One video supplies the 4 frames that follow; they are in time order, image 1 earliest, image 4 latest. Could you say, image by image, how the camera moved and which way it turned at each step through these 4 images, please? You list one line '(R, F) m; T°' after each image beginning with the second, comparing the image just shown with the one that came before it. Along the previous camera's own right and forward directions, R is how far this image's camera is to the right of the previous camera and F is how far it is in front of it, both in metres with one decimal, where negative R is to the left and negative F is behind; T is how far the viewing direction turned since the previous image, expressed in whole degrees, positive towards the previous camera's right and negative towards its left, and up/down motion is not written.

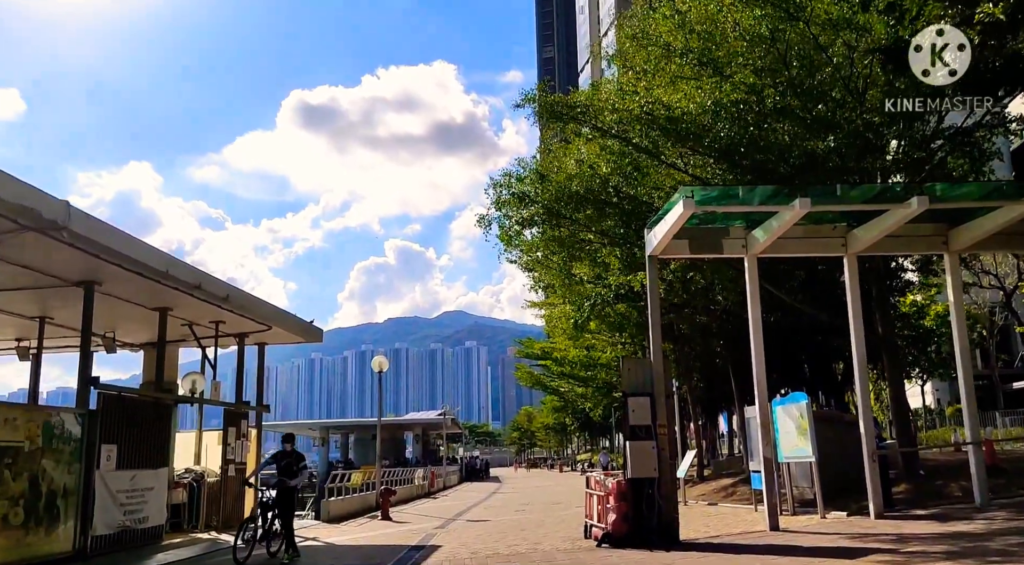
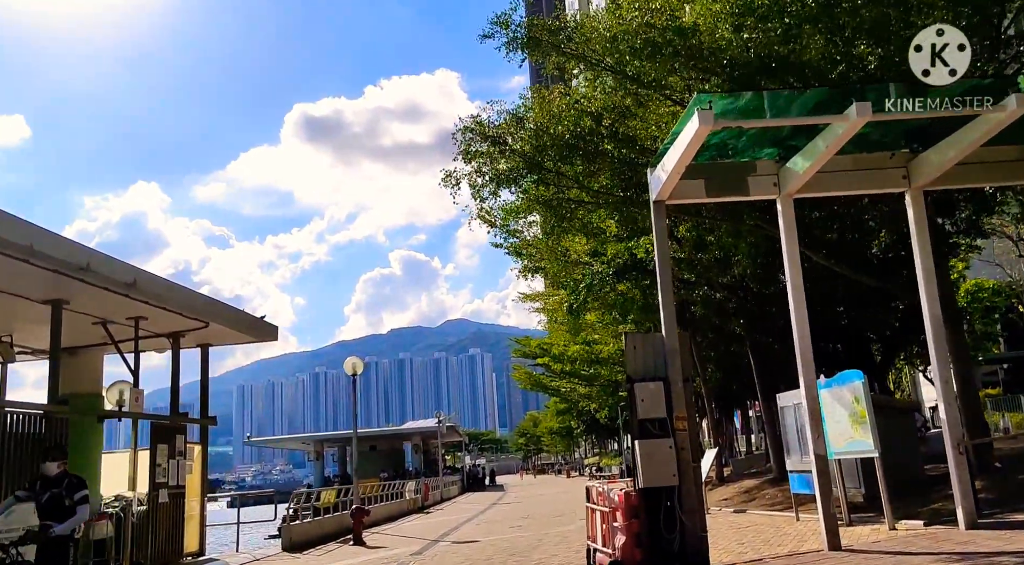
(+0.4, +3.0) m; 0°
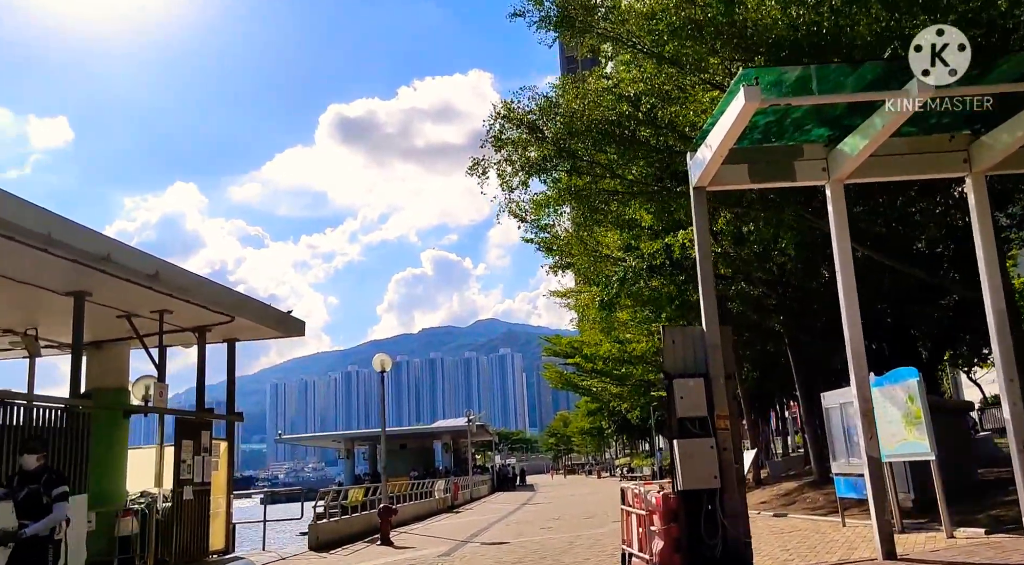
(0.0, +0.5) m; -2°
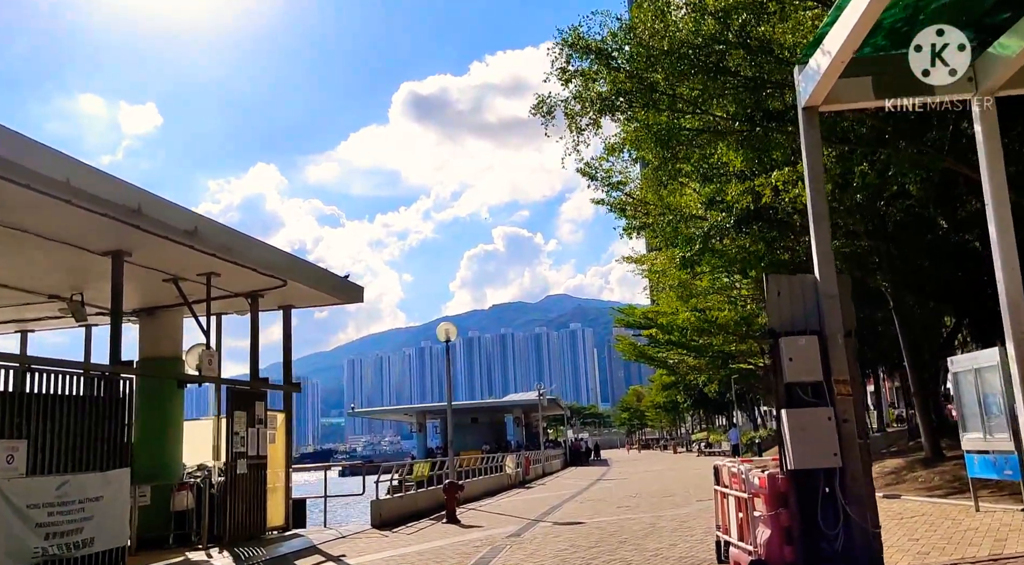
(0.0, +1.4) m; -5°
